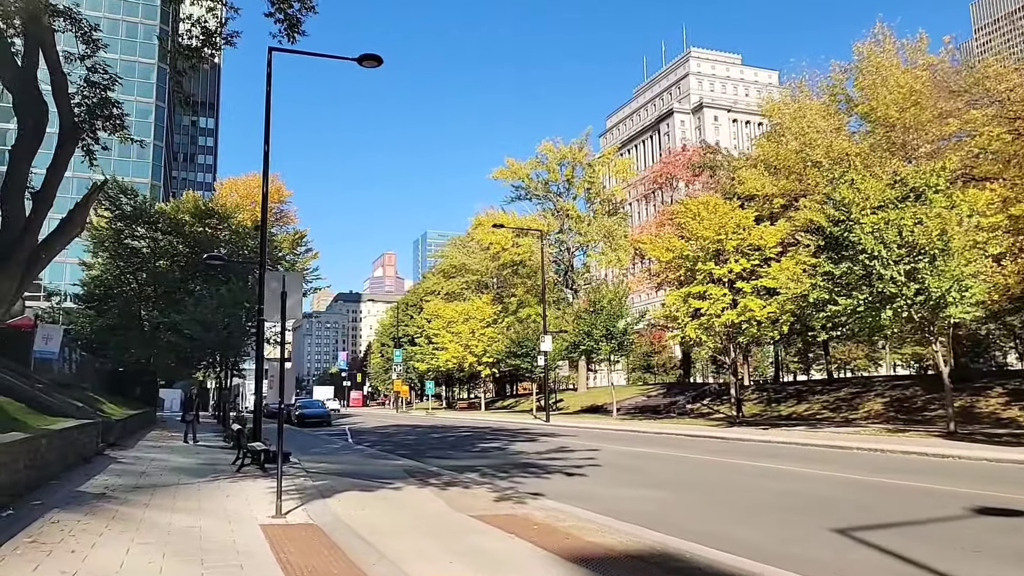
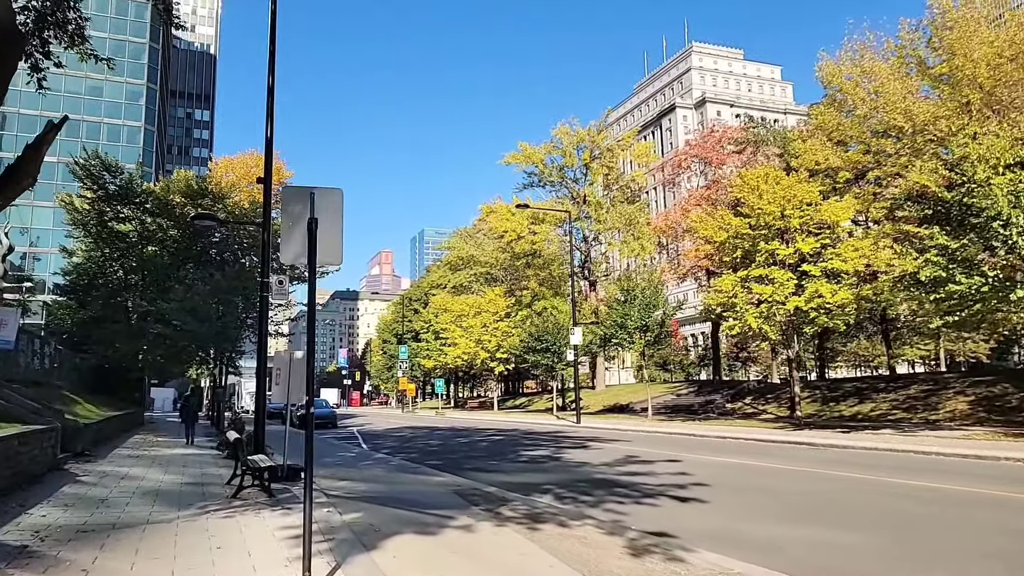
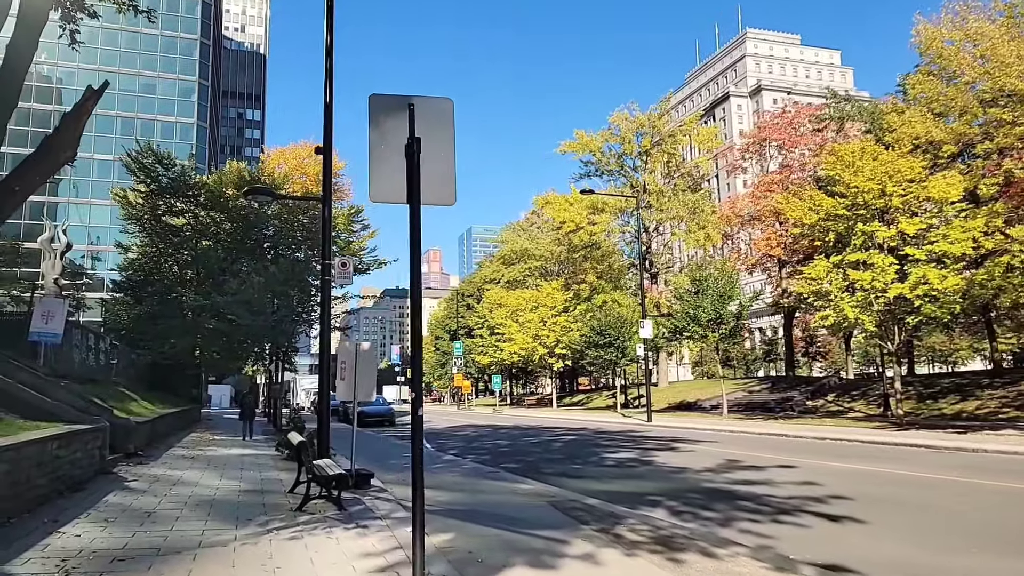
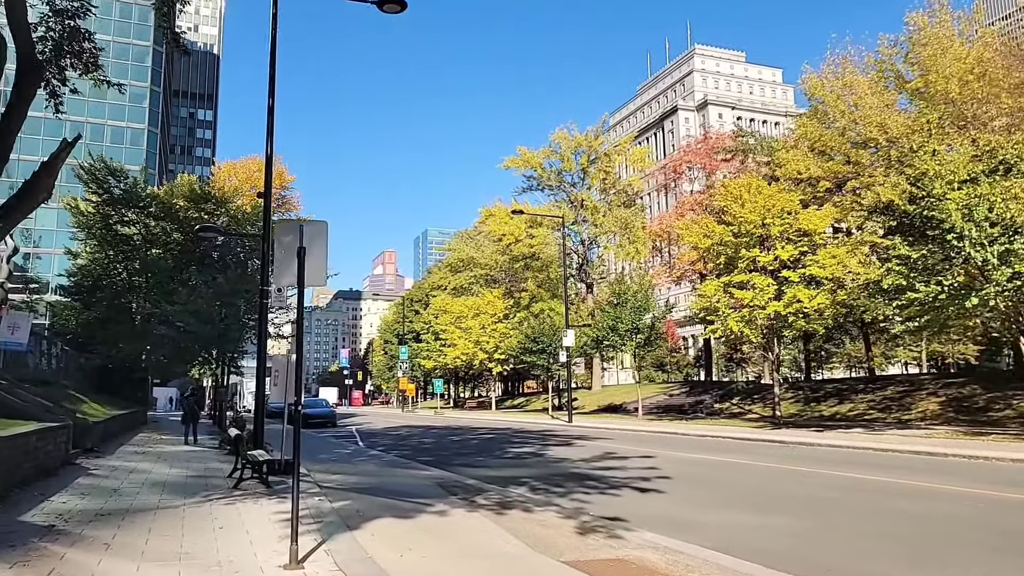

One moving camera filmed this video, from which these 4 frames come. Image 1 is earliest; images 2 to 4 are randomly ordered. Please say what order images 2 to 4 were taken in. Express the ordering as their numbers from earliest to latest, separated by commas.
4, 2, 3
